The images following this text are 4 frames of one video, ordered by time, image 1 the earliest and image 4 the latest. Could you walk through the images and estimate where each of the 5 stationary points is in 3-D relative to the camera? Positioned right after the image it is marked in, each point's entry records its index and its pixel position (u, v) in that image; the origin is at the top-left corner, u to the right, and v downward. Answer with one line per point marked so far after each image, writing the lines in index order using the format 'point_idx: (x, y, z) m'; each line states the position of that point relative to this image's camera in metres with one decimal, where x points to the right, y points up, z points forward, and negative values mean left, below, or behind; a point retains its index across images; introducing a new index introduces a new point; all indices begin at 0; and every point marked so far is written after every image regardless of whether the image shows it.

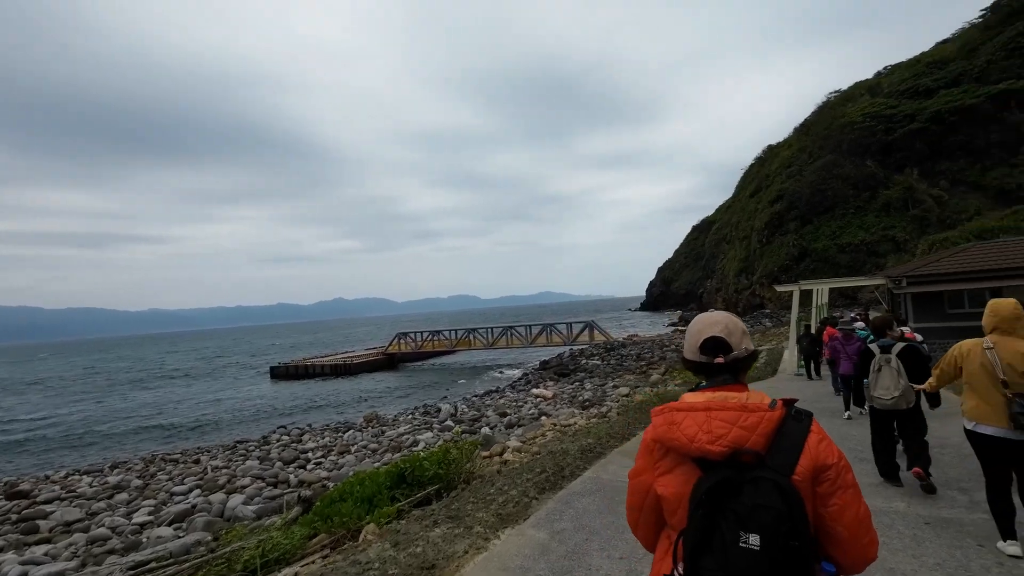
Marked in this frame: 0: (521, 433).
0: (+0.2, -3.0, +10.1) m
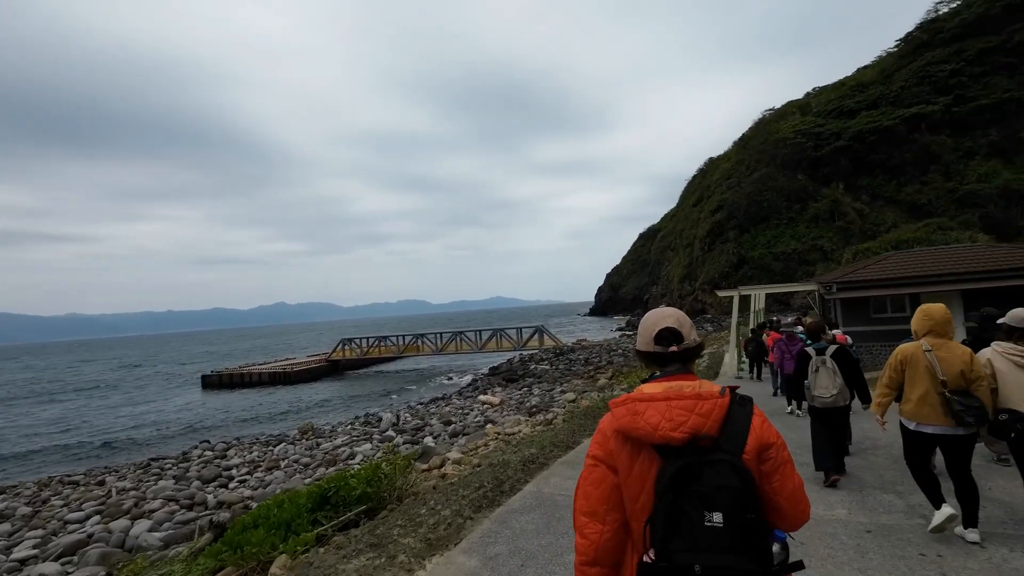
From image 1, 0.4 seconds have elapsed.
0: (-1.0, -3.1, +9.7) m
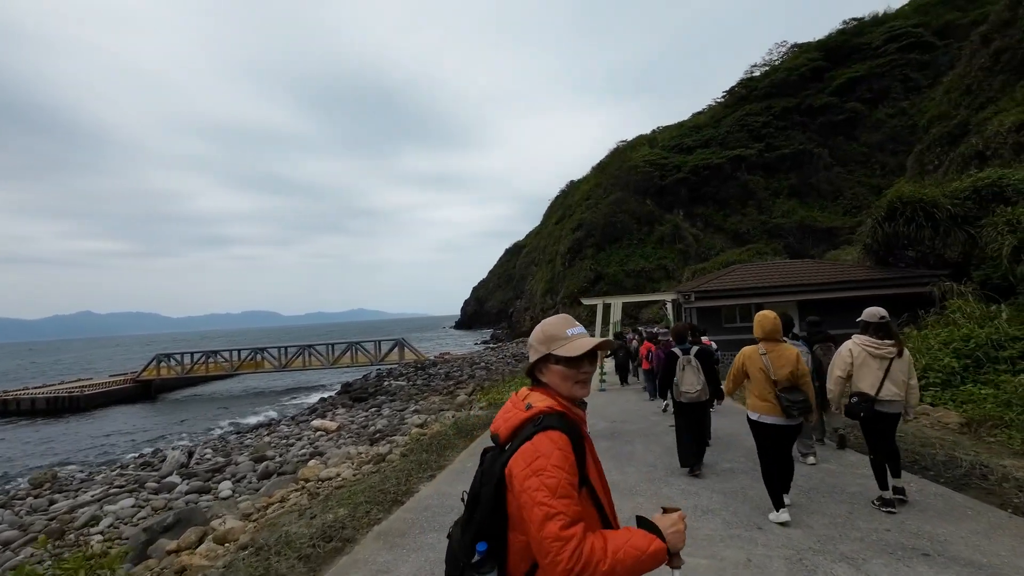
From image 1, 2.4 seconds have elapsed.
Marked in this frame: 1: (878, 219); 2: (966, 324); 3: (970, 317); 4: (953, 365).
0: (-3.6, -3.0, +7.1) m
1: (+10.2, +1.9, +13.5) m
2: (+9.0, -0.7, +9.5) m
3: (+9.3, -0.6, +9.7) m
4: (+7.6, -1.3, +8.2) m
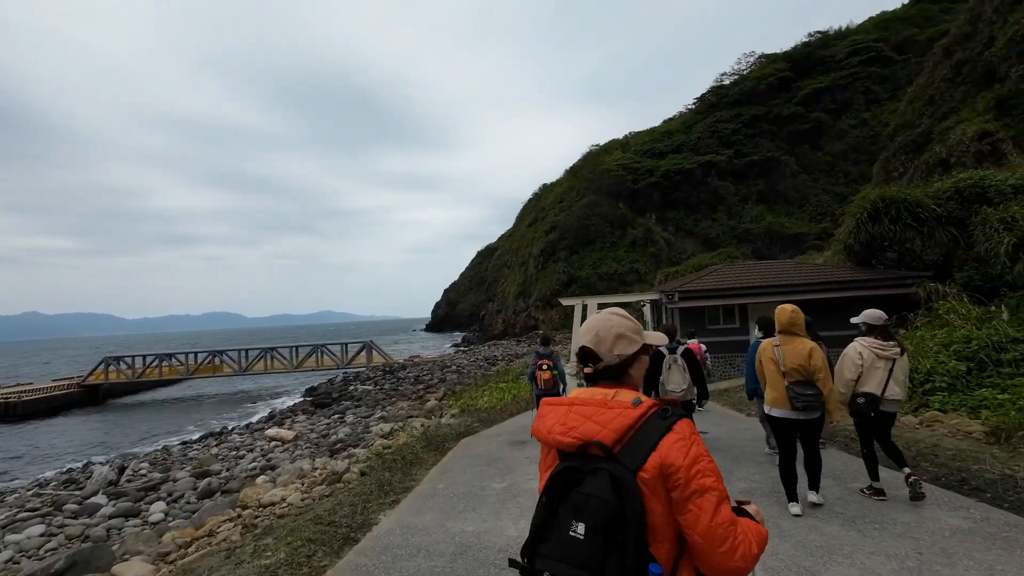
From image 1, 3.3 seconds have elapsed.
0: (-3.9, -2.9, +6.1) m
1: (+9.5, +1.9, +13.3) m
2: (+8.5, -0.7, +9.2) m
3: (+8.8, -0.6, +9.4) m
4: (+7.2, -1.3, +7.9) m
